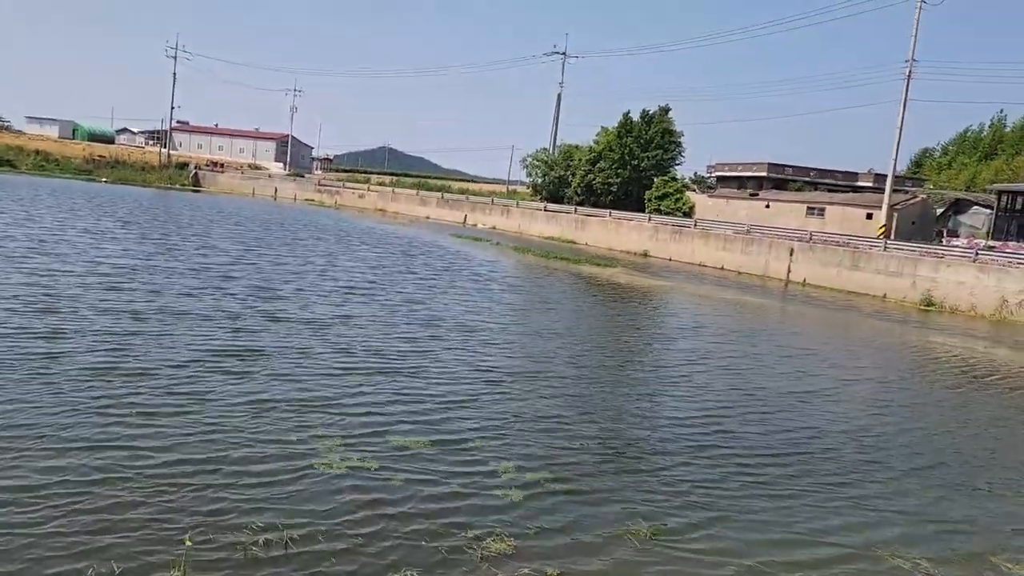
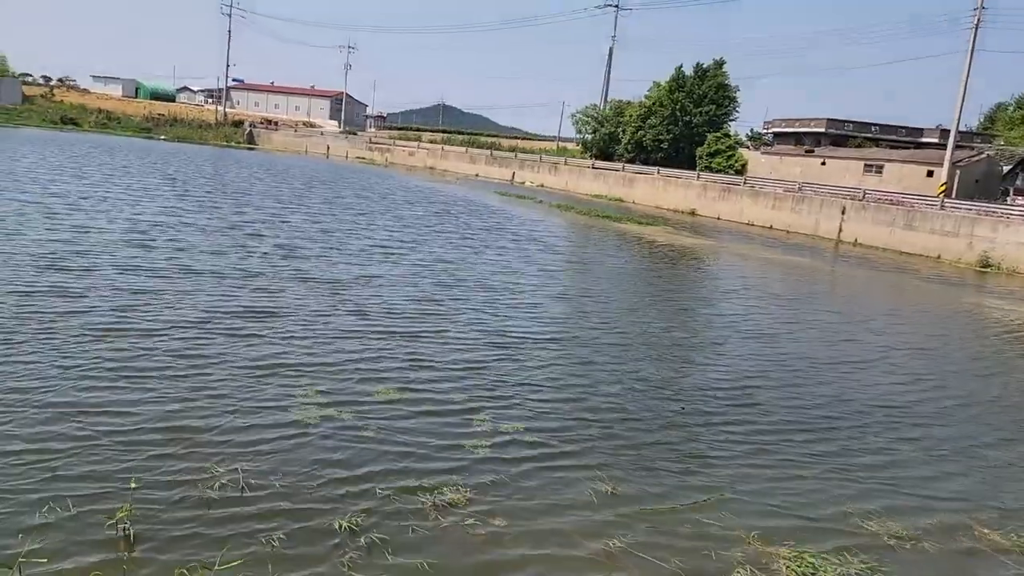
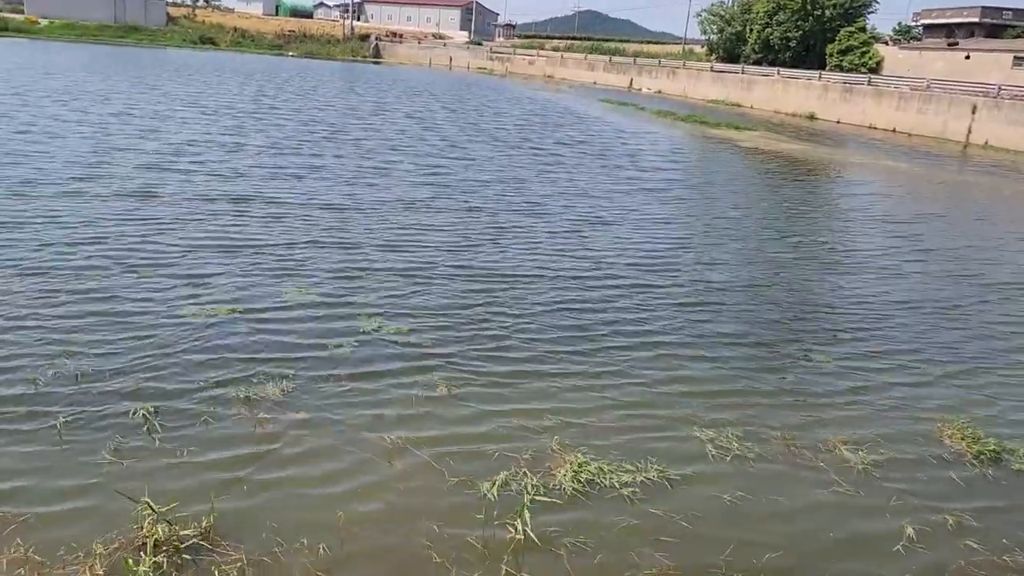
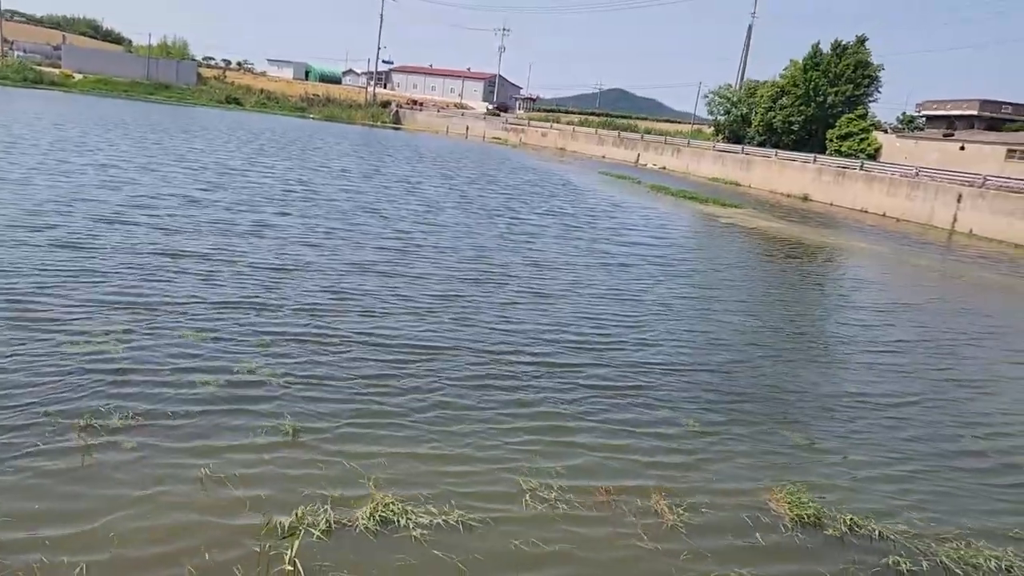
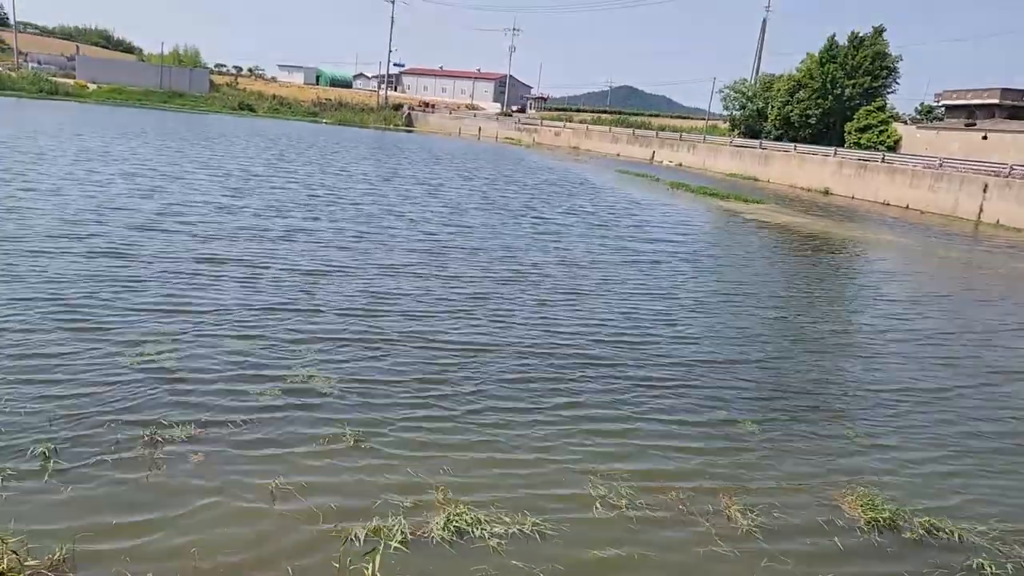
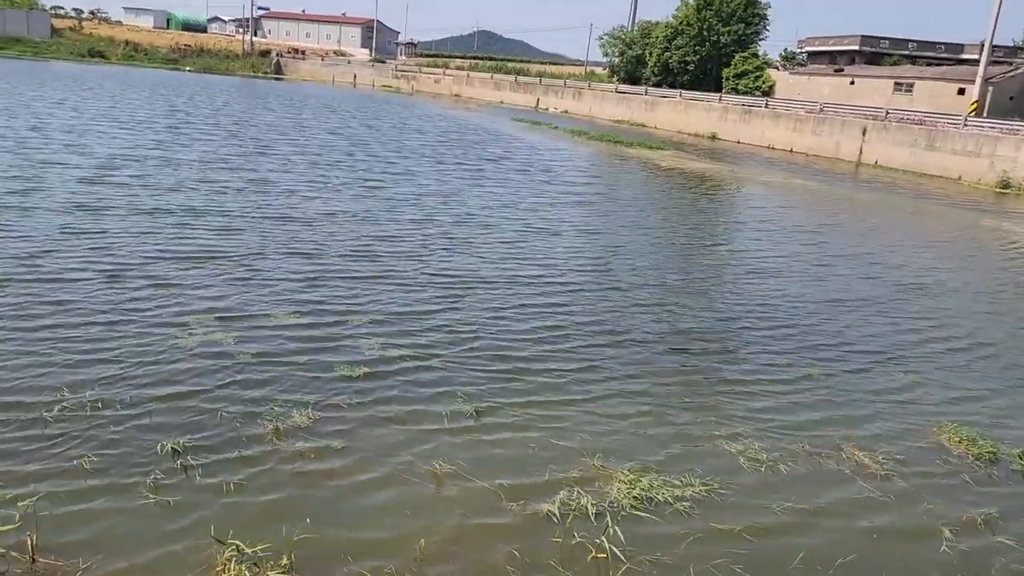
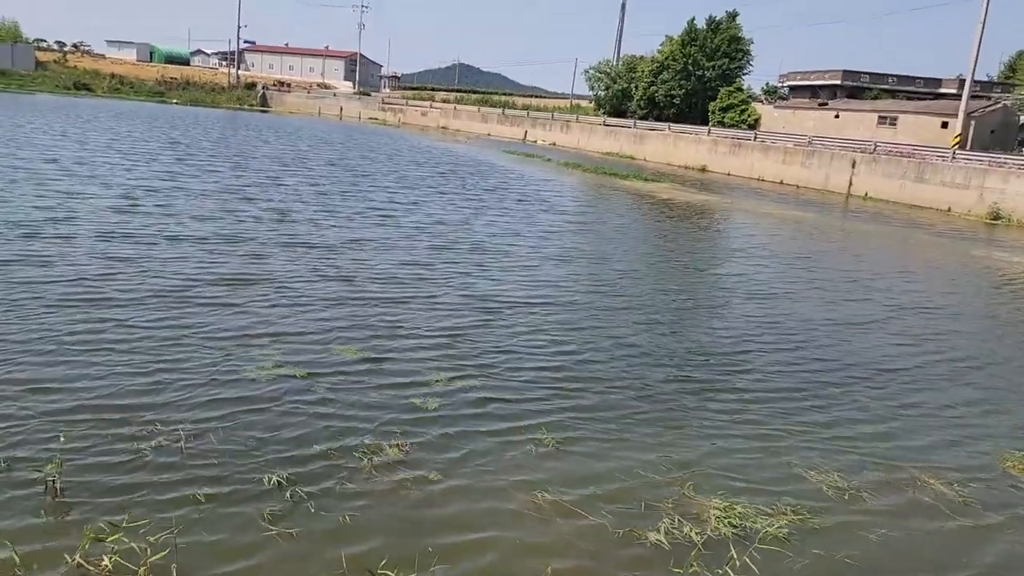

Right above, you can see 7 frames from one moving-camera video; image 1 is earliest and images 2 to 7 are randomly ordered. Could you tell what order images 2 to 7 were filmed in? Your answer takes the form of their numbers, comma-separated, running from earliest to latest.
2, 7, 6, 3, 5, 4
